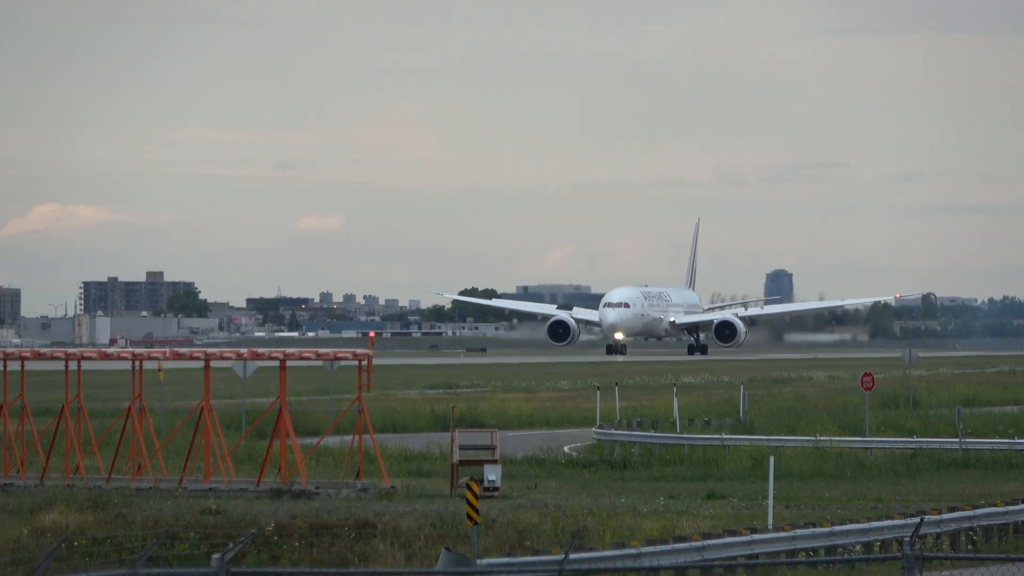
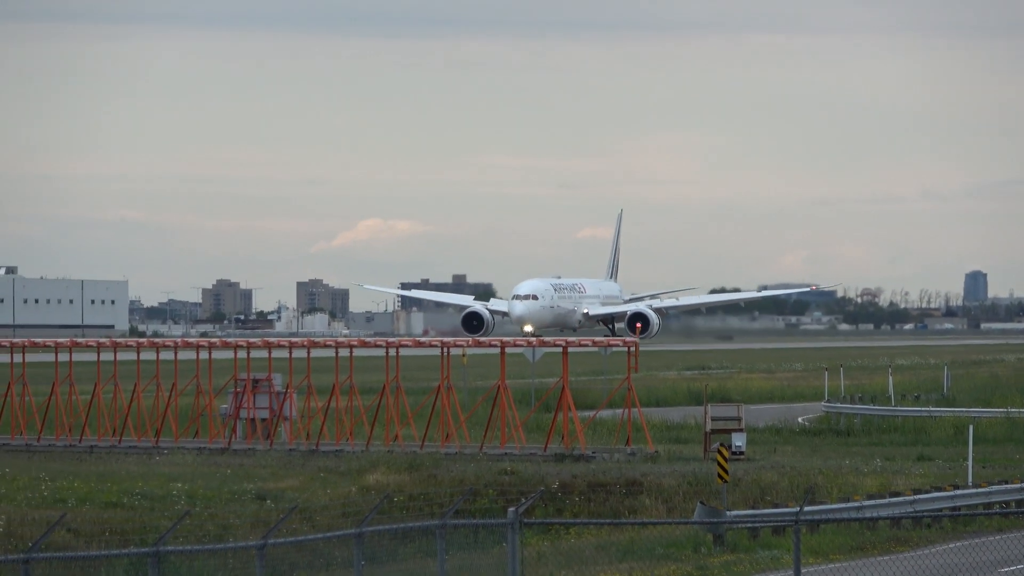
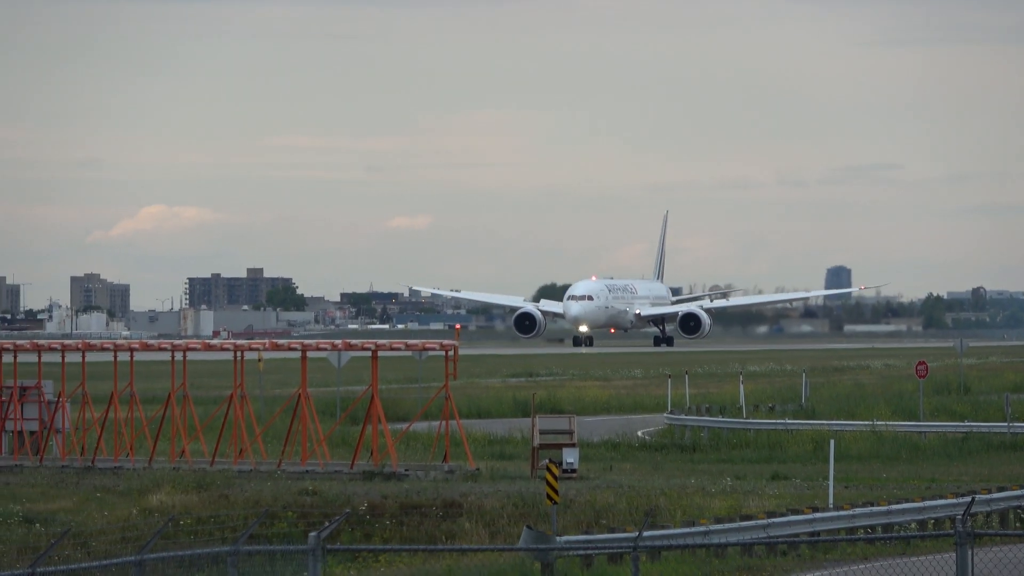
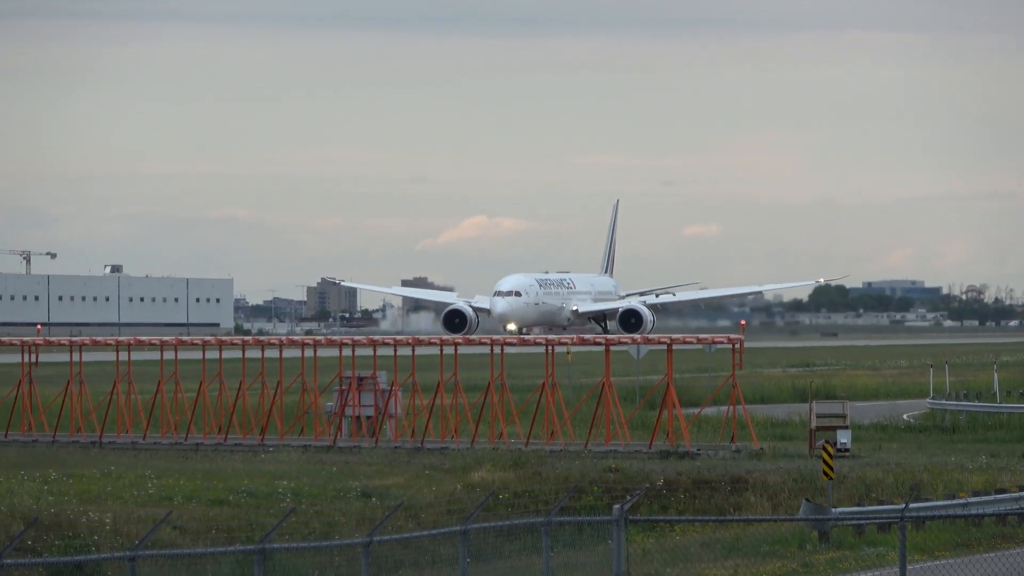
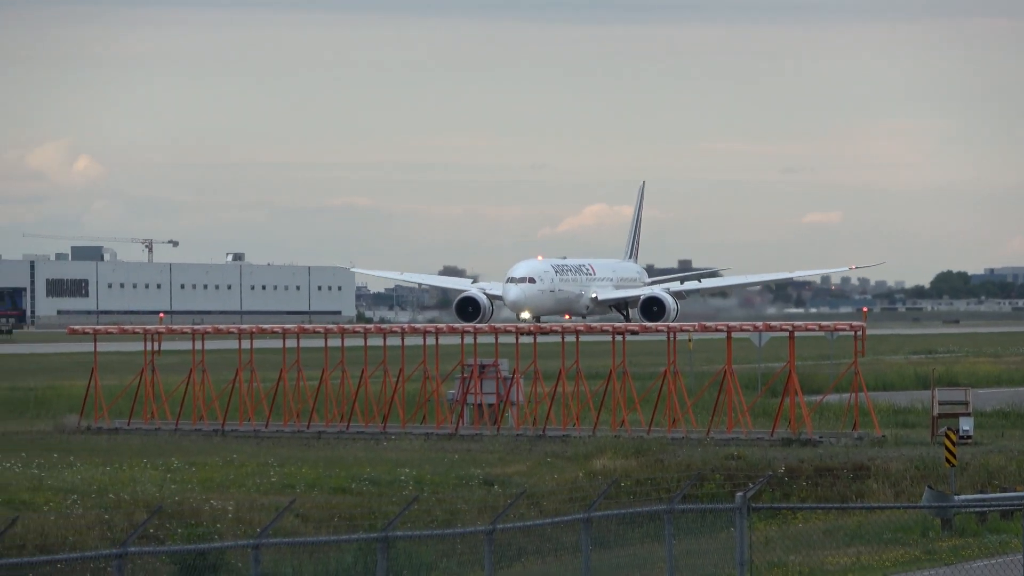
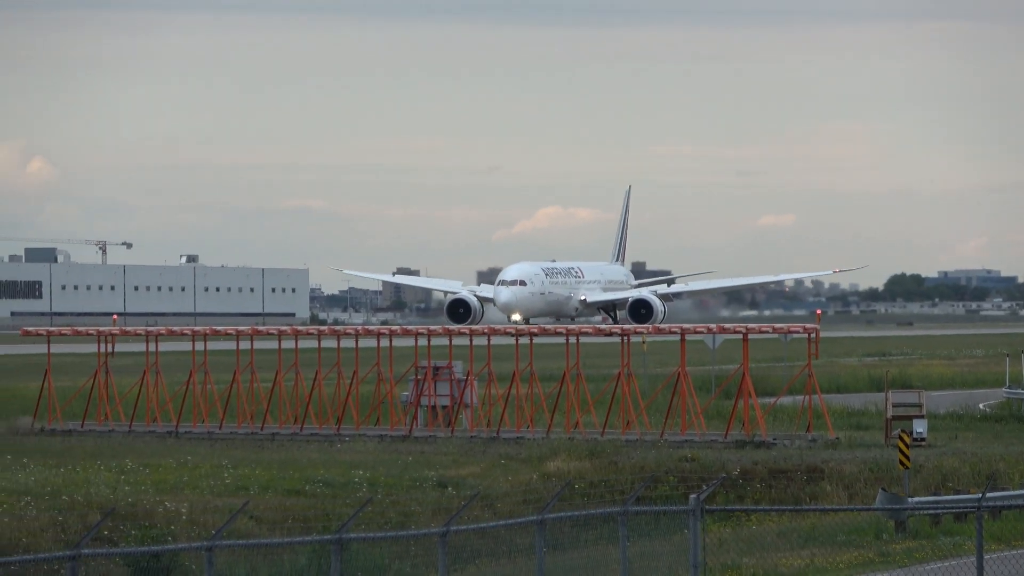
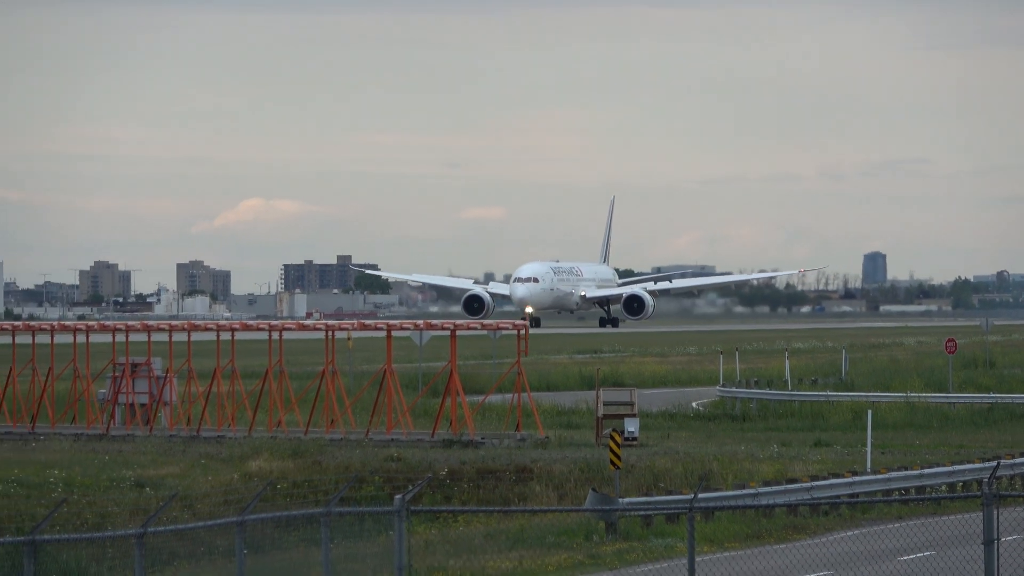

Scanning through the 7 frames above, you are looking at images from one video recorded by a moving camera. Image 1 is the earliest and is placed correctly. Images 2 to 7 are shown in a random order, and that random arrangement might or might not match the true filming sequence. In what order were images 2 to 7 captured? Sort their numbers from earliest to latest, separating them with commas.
3, 7, 2, 4, 6, 5
